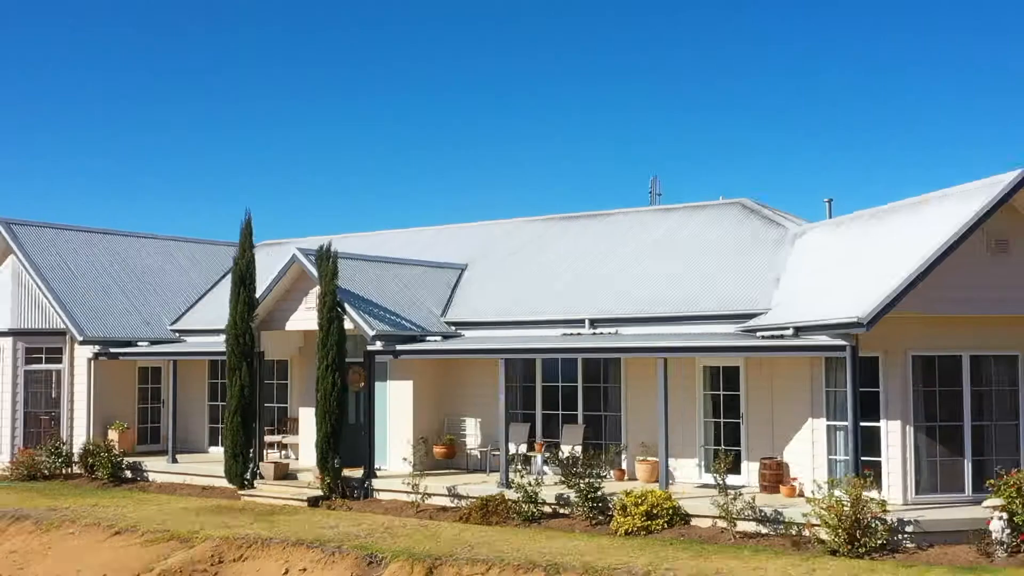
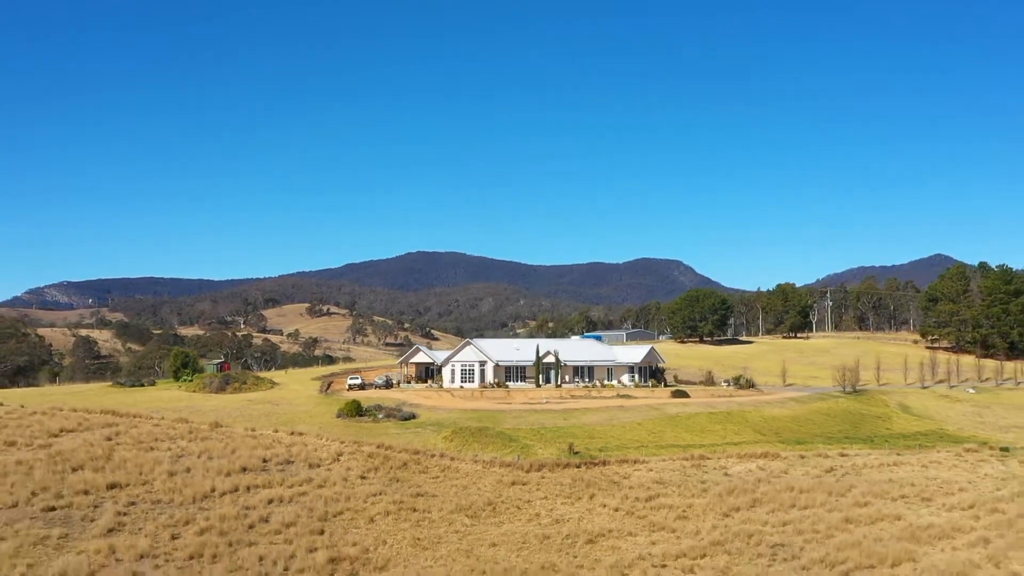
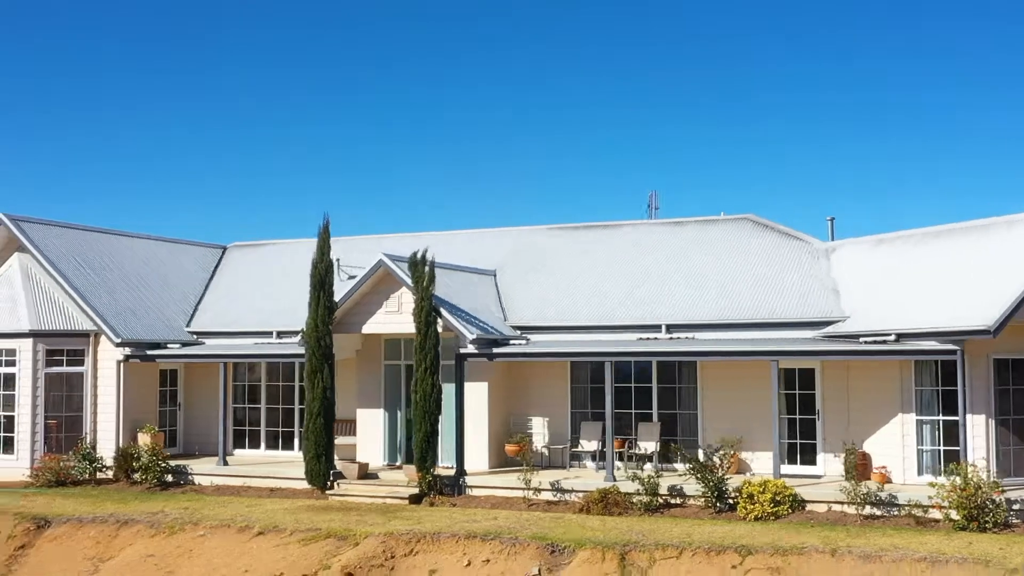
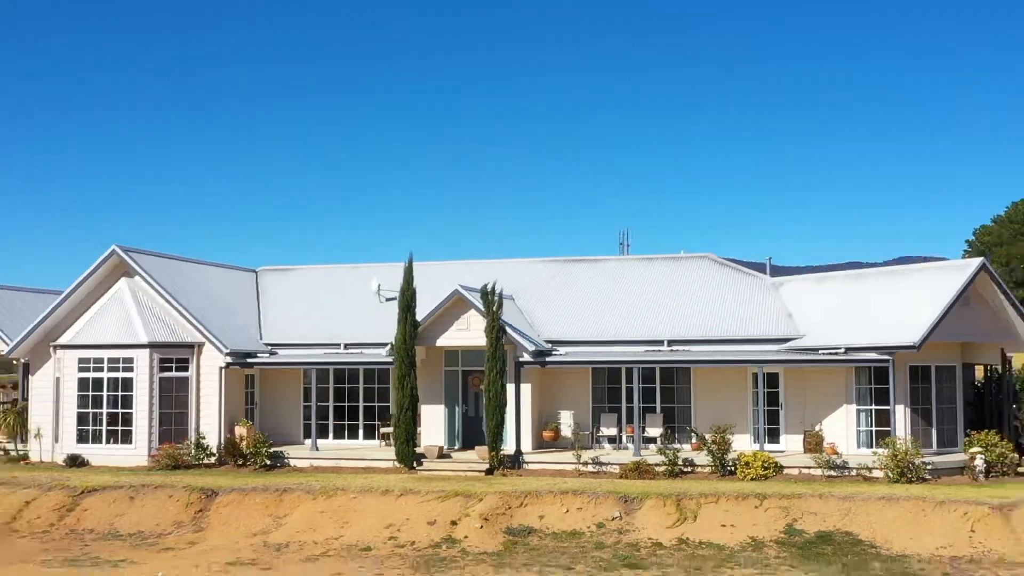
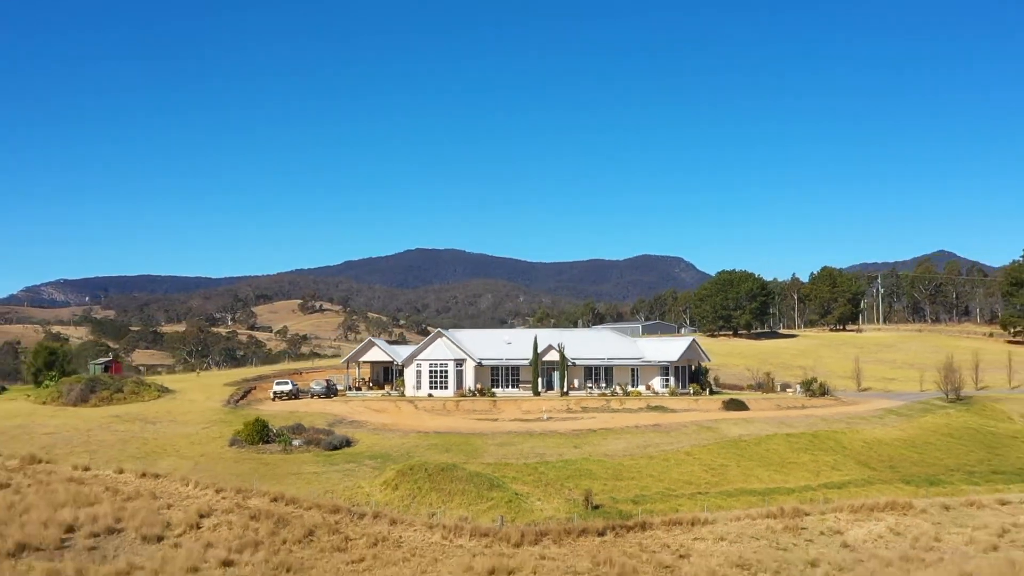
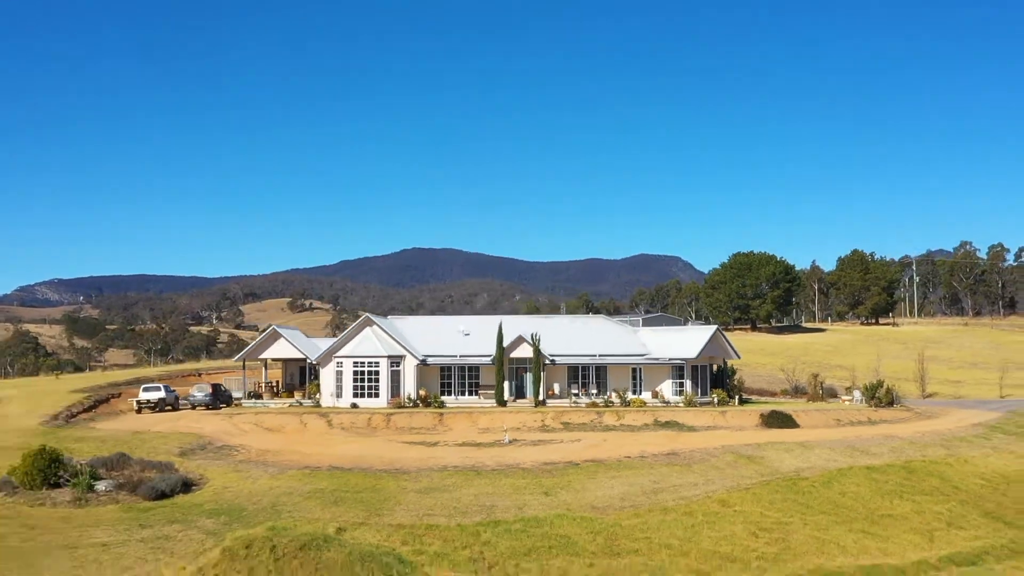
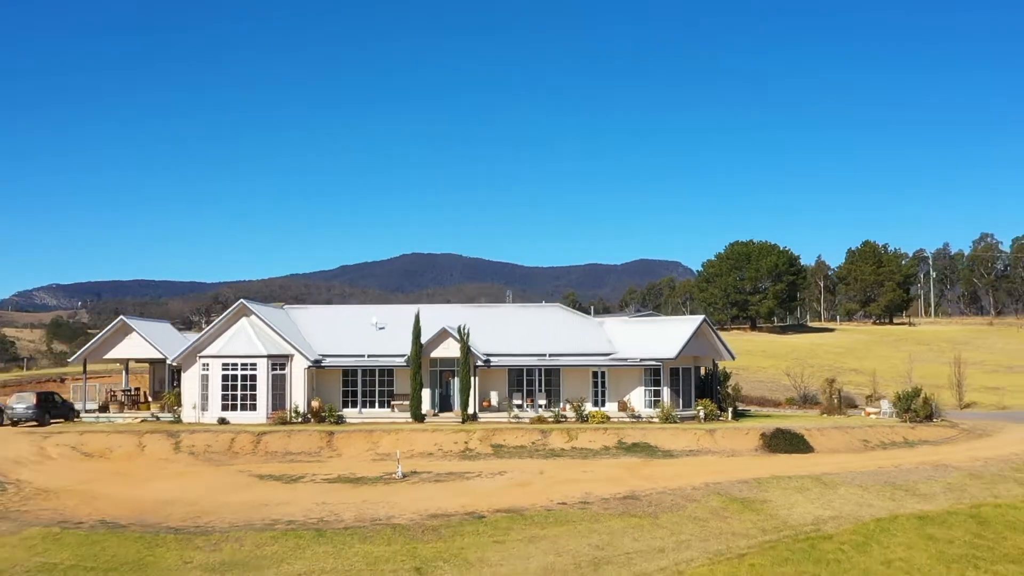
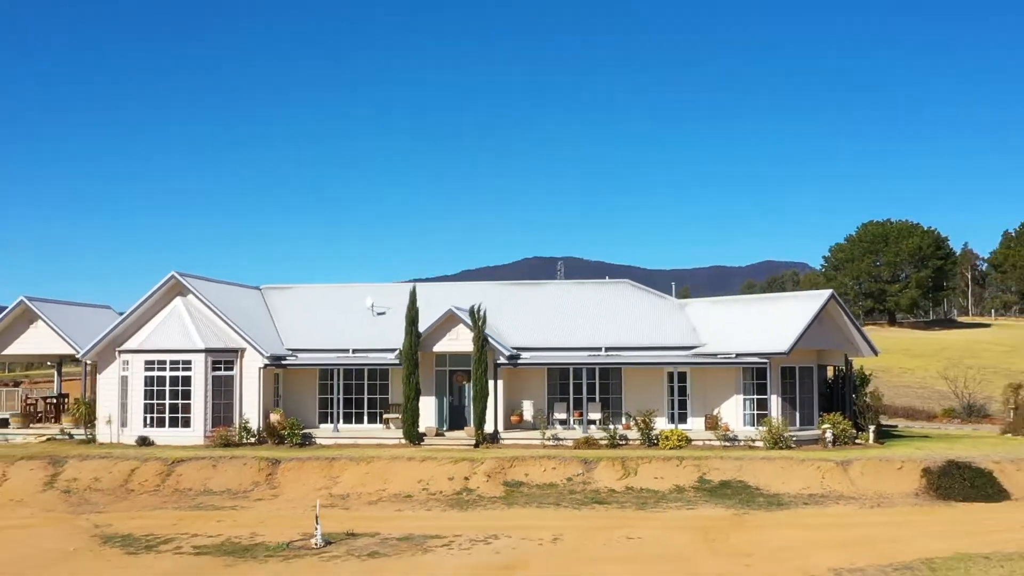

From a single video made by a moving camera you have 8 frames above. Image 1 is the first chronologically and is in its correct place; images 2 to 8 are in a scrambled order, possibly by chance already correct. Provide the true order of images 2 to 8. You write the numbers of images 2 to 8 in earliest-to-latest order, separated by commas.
3, 4, 8, 7, 6, 5, 2
